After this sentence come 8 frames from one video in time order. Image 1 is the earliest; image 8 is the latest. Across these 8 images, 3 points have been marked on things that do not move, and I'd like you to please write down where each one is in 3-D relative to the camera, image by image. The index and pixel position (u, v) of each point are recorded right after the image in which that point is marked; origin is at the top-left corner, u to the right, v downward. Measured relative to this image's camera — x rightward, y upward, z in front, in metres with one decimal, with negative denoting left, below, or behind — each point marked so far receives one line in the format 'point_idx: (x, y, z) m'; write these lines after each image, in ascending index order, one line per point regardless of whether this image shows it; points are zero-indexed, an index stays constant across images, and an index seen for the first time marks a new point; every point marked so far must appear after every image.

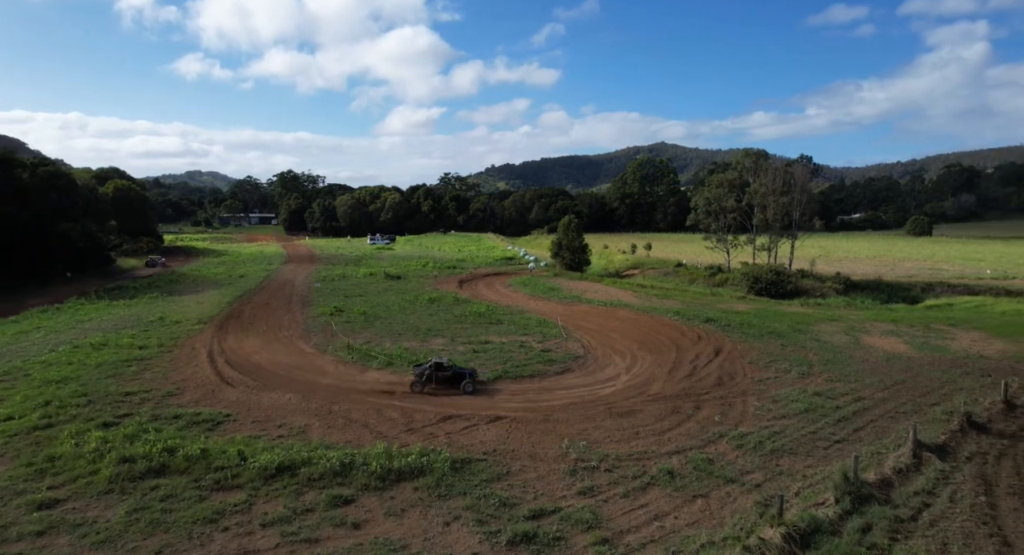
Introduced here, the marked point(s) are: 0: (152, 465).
0: (-6.1, -3.2, +10.9) m
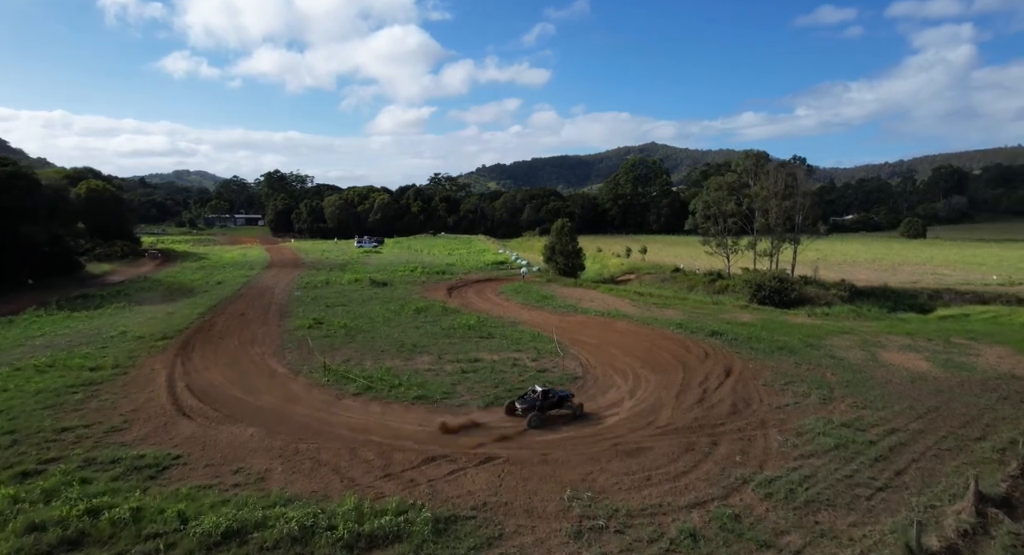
0: (-6.2, -3.6, +9.0) m
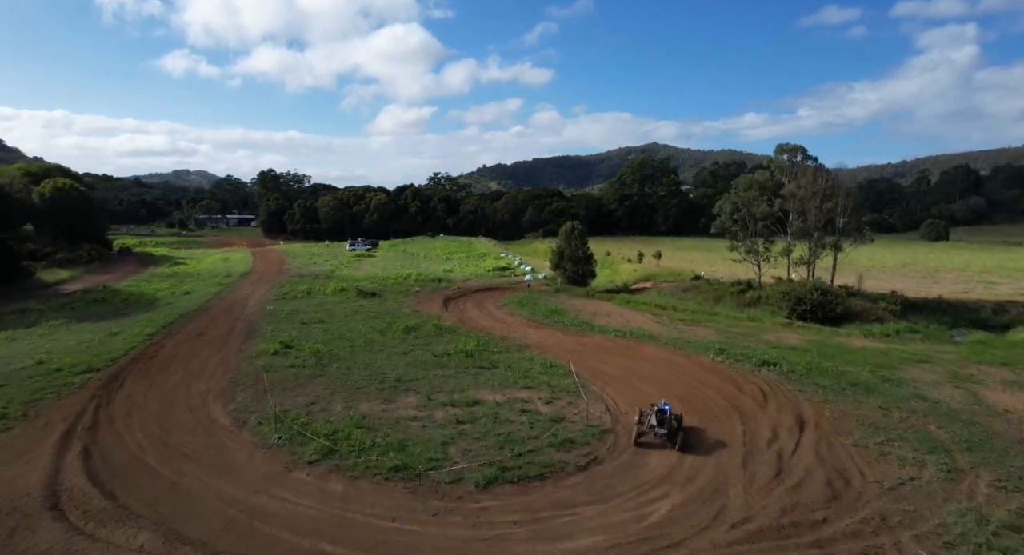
0: (-6.0, -4.1, +4.5) m
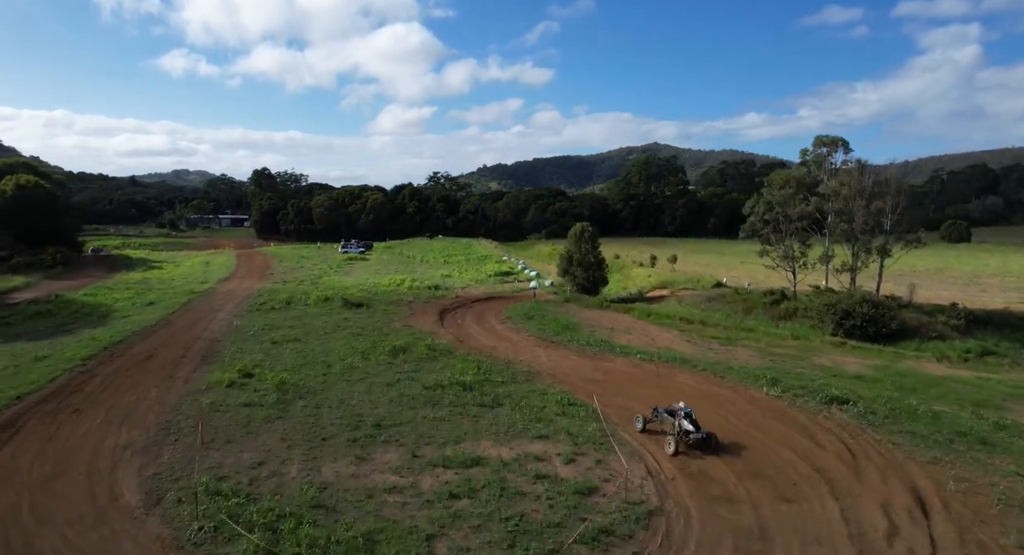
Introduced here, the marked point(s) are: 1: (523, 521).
0: (-5.8, -4.5, +0.5) m
1: (+0.2, -3.9, +10.4) m
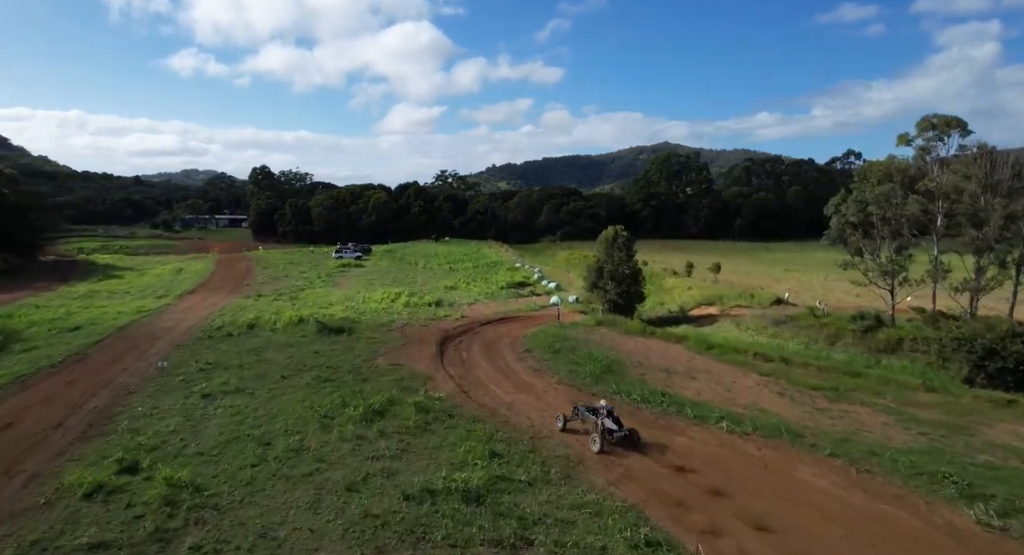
0: (-5.4, -5.3, -6.3) m
1: (+0.7, -4.7, +3.4) m
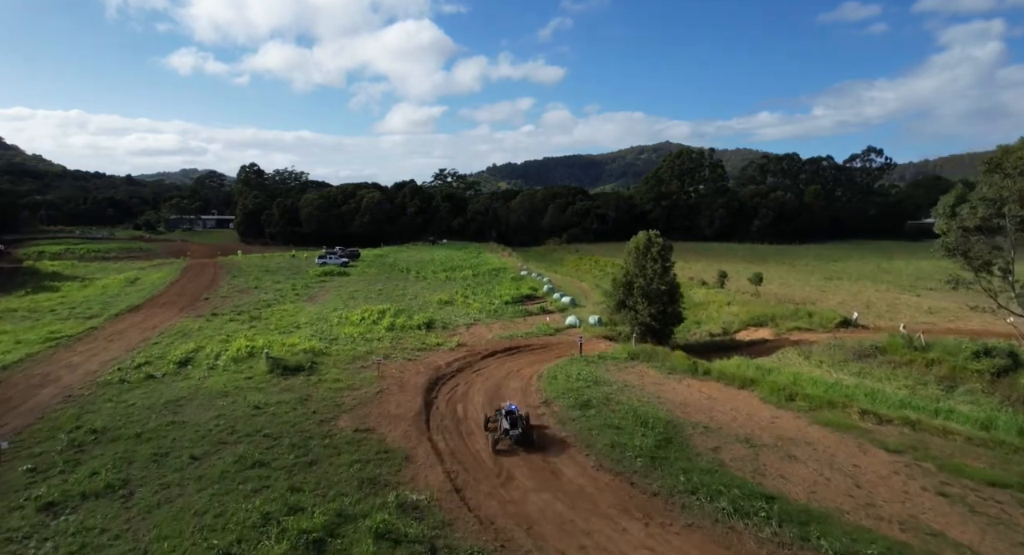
0: (-5.1, -6.0, -12.7) m
1: (+1.0, -5.4, -2.9) m
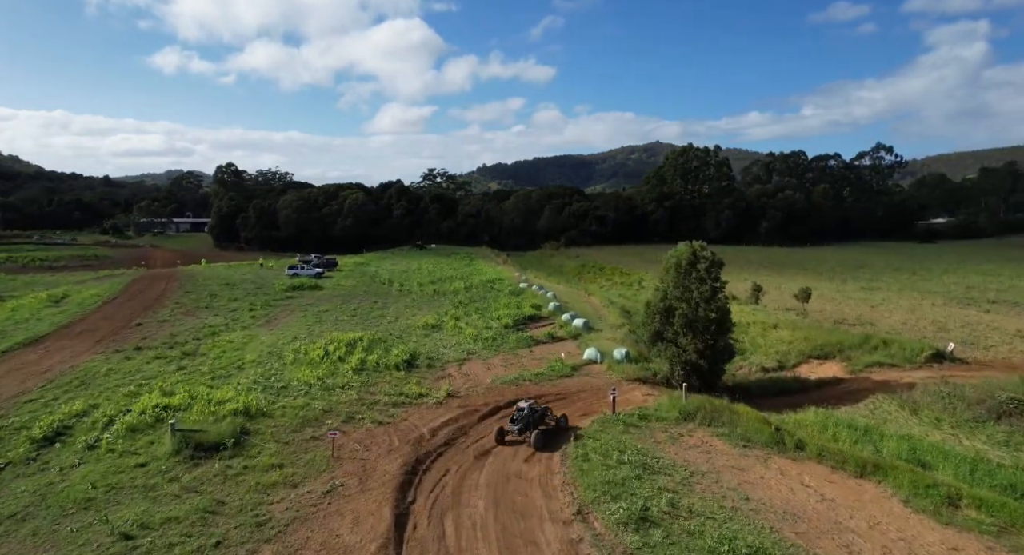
0: (-4.3, -6.8, -19.0) m
1: (+1.6, -6.2, -9.1) m
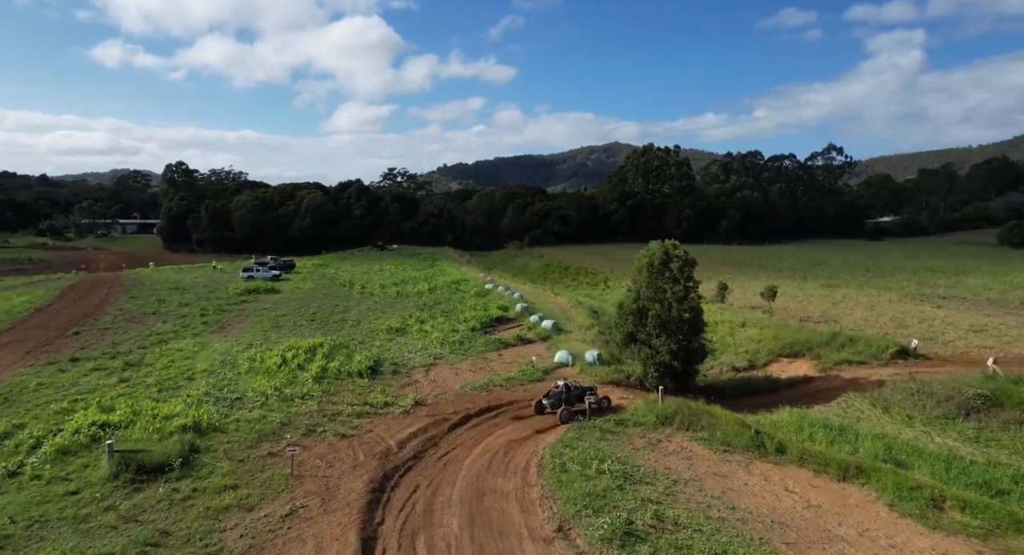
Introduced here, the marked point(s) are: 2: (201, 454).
0: (-2.9, -6.8, -20.0) m
1: (+2.5, -6.2, -9.8) m
2: (-6.5, -3.7, +13.8) m
